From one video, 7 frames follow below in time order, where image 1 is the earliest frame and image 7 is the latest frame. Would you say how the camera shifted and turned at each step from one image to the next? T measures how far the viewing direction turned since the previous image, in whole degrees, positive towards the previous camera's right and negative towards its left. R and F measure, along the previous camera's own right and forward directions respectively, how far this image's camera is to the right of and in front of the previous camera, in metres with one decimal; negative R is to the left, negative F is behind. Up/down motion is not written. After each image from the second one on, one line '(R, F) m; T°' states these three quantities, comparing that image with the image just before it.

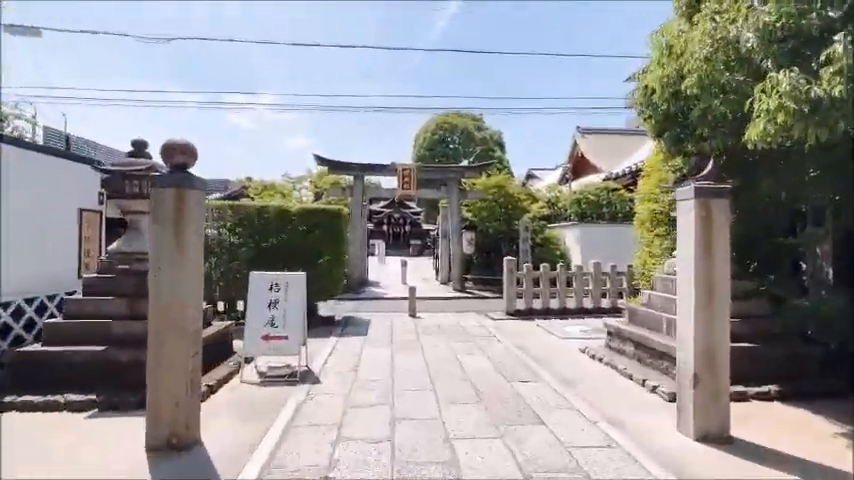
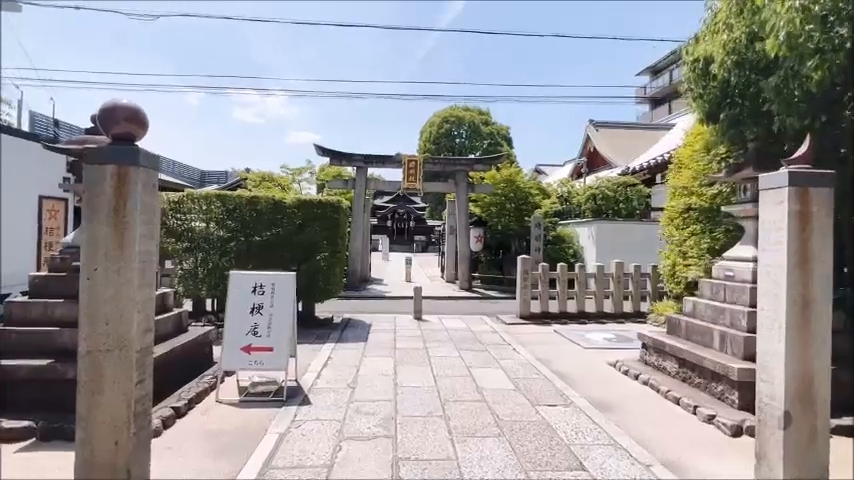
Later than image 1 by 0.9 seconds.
(-0.1, +1.0) m; 0°
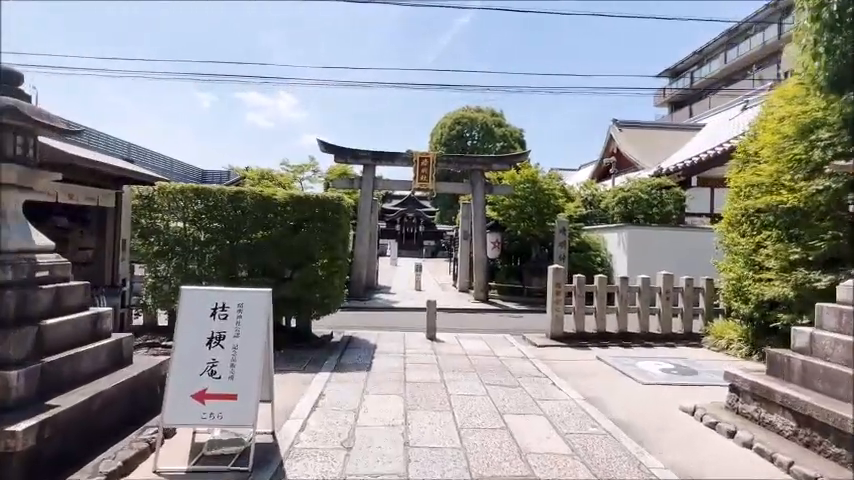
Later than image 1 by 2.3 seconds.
(-0.2, +1.6) m; -1°
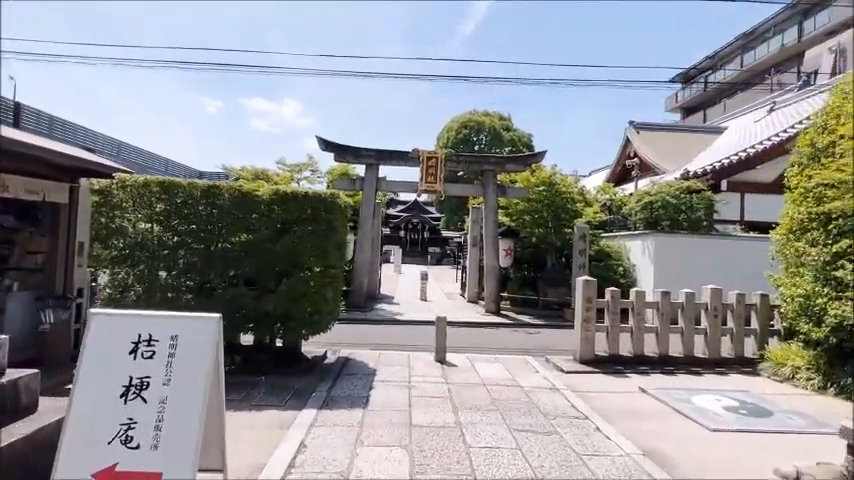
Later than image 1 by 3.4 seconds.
(-0.1, +1.4) m; 0°
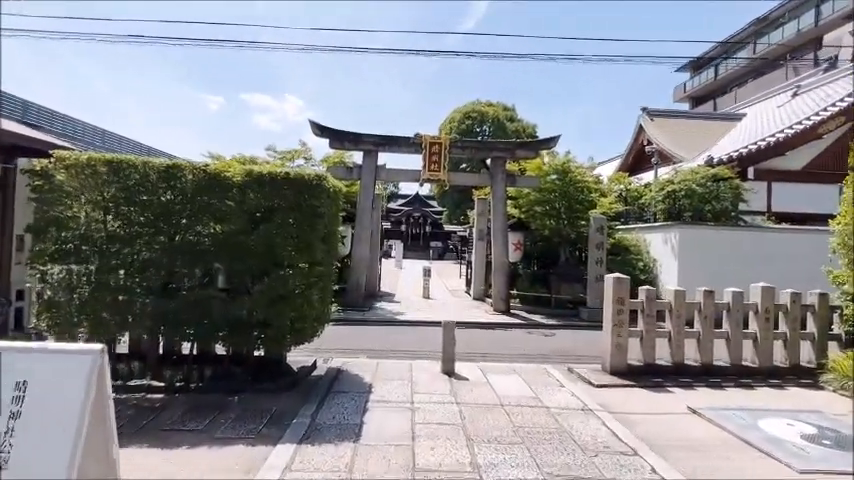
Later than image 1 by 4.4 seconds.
(-0.1, +1.2) m; 0°
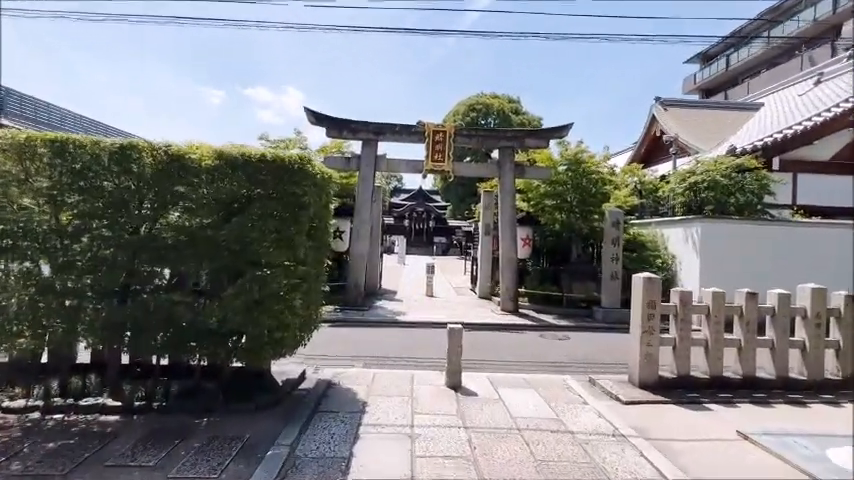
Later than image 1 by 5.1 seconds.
(0.0, +0.9) m; 0°
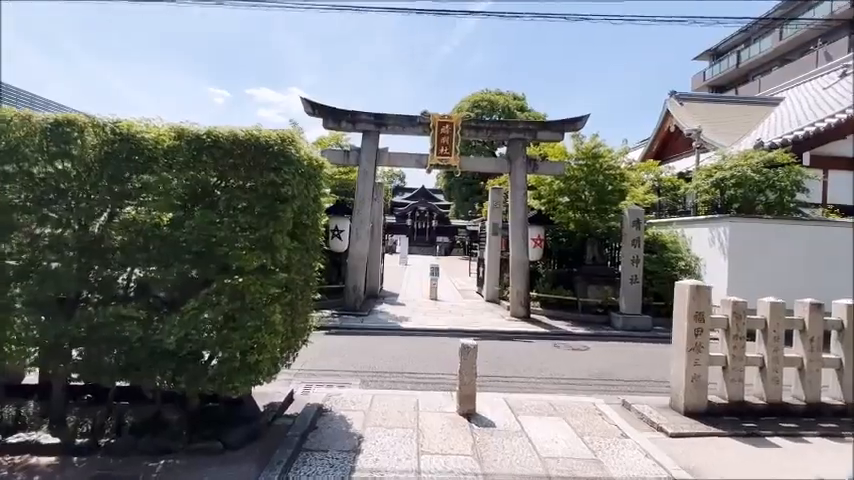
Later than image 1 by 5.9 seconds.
(-0.1, +0.9) m; 0°
